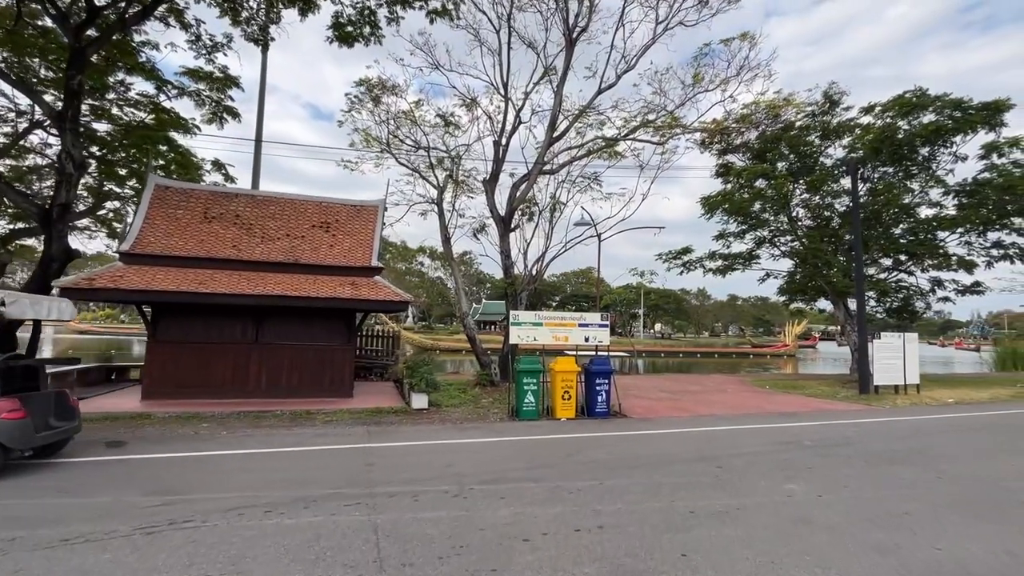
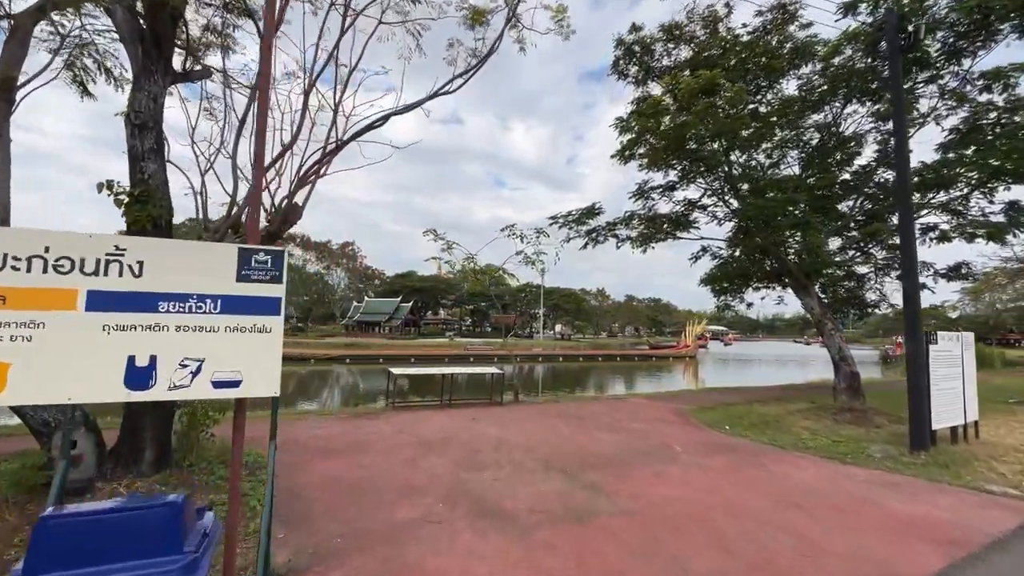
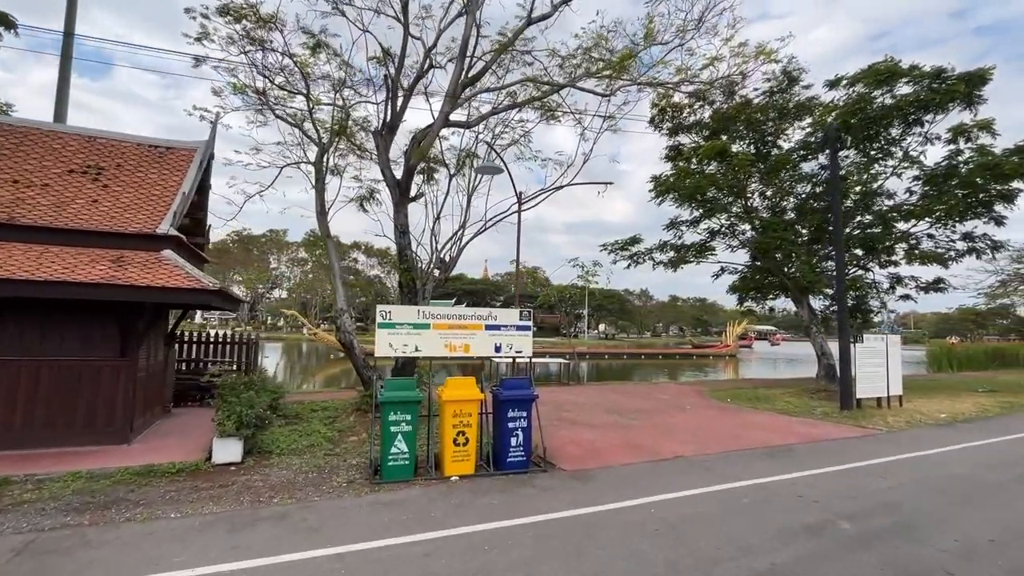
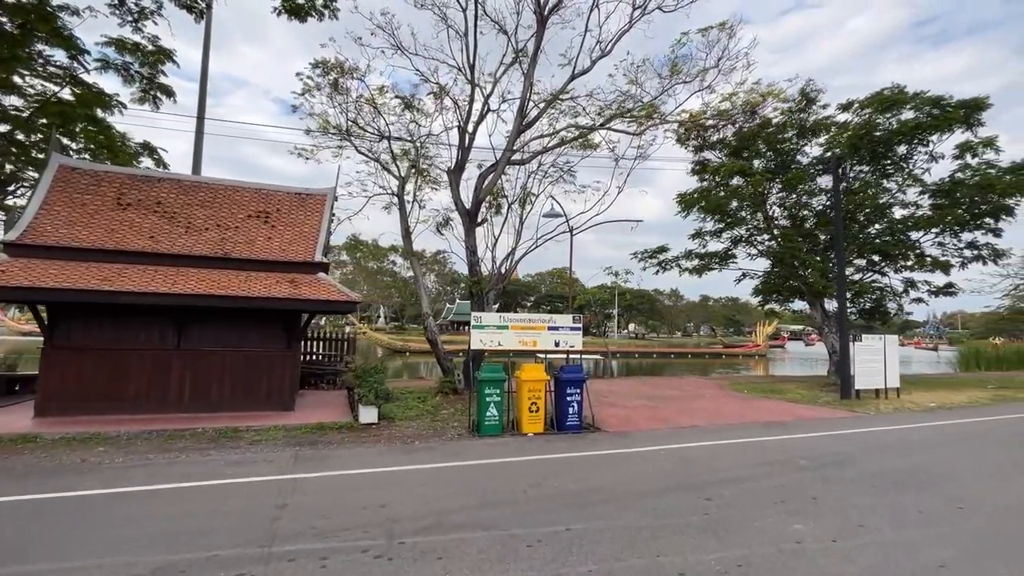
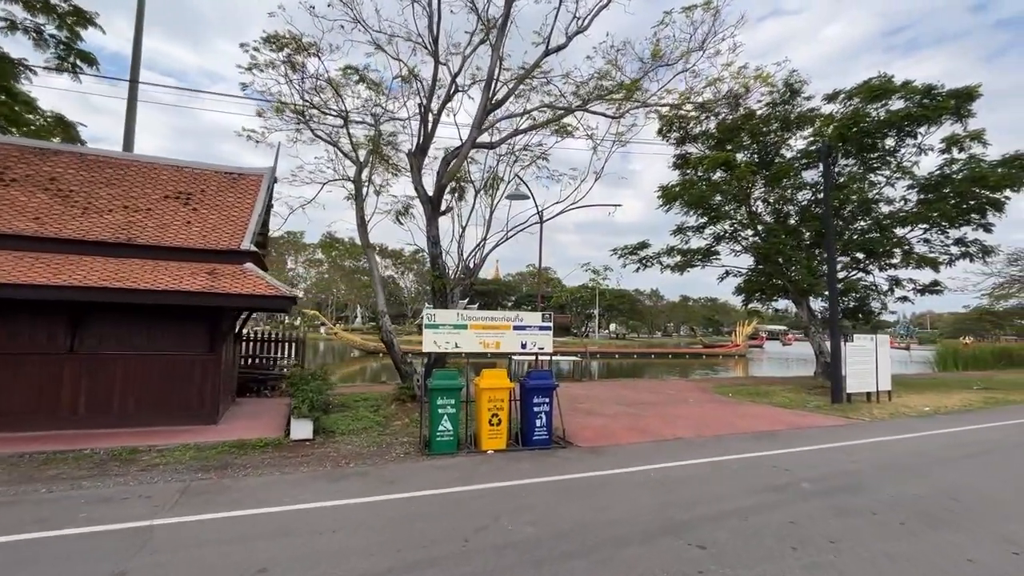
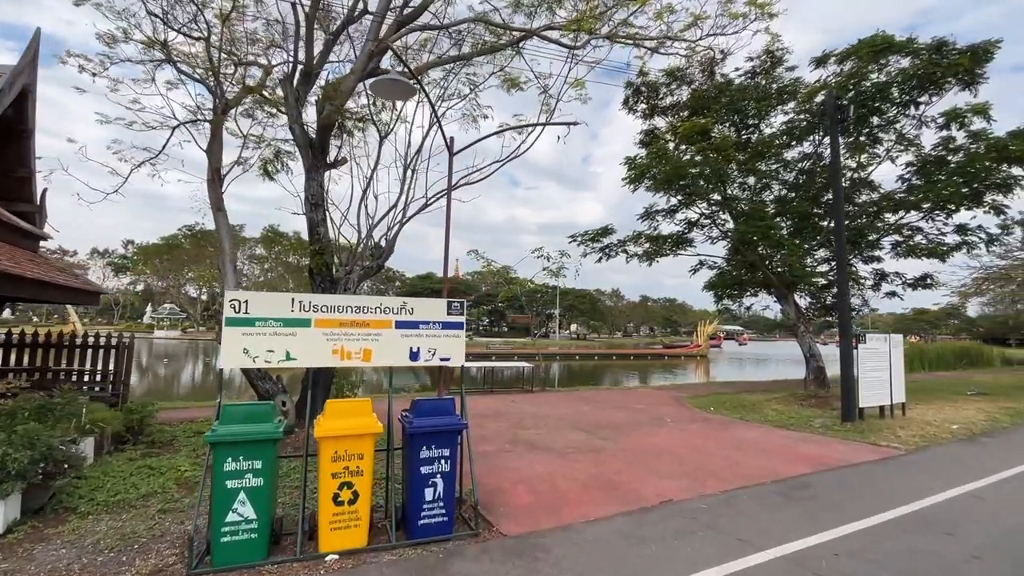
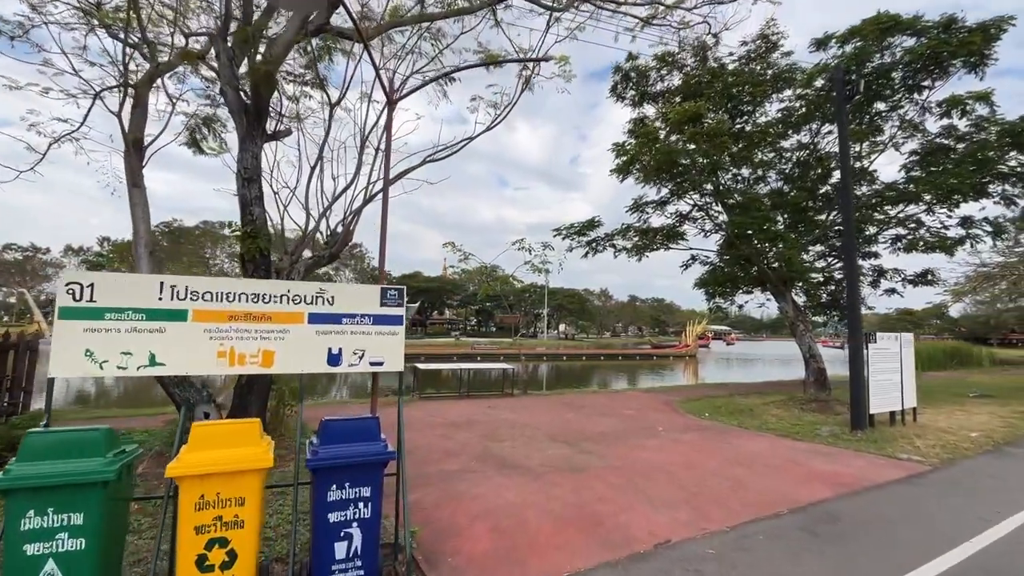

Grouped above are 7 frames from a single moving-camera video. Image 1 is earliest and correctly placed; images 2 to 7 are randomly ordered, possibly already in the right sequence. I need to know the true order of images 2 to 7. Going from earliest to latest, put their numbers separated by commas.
4, 5, 3, 6, 7, 2
